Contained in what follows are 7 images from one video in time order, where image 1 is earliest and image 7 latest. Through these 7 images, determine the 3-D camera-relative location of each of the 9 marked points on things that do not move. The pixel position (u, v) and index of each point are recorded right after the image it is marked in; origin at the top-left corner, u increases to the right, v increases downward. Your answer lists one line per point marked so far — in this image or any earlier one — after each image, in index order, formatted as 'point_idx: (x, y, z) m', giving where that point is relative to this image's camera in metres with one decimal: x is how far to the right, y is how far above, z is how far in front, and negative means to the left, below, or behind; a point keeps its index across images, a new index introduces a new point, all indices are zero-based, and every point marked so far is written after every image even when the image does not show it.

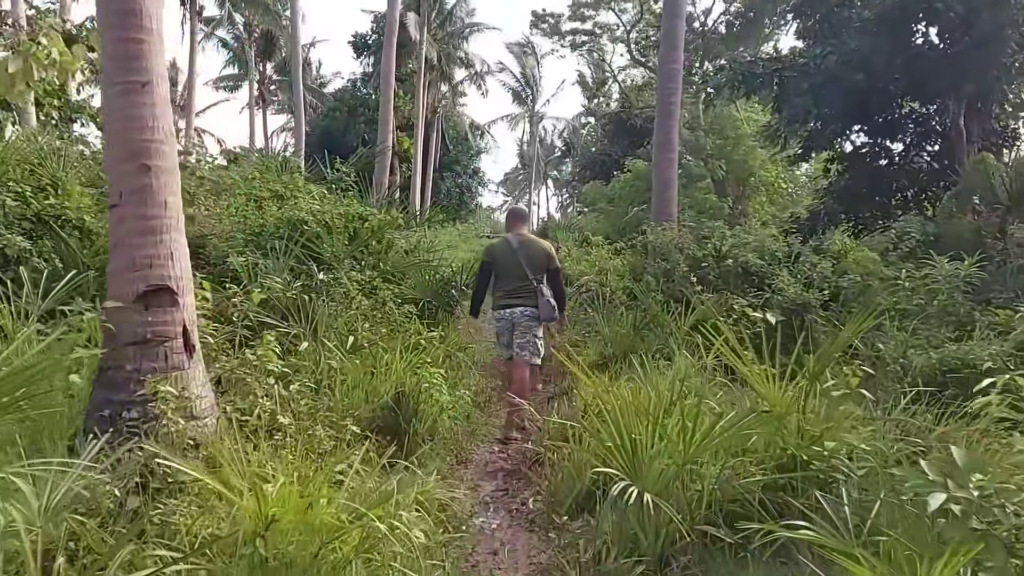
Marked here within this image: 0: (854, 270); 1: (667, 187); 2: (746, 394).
0: (+3.3, +0.2, +7.4) m
1: (+1.7, +1.1, +8.4) m
2: (+1.2, -0.5, +3.8) m
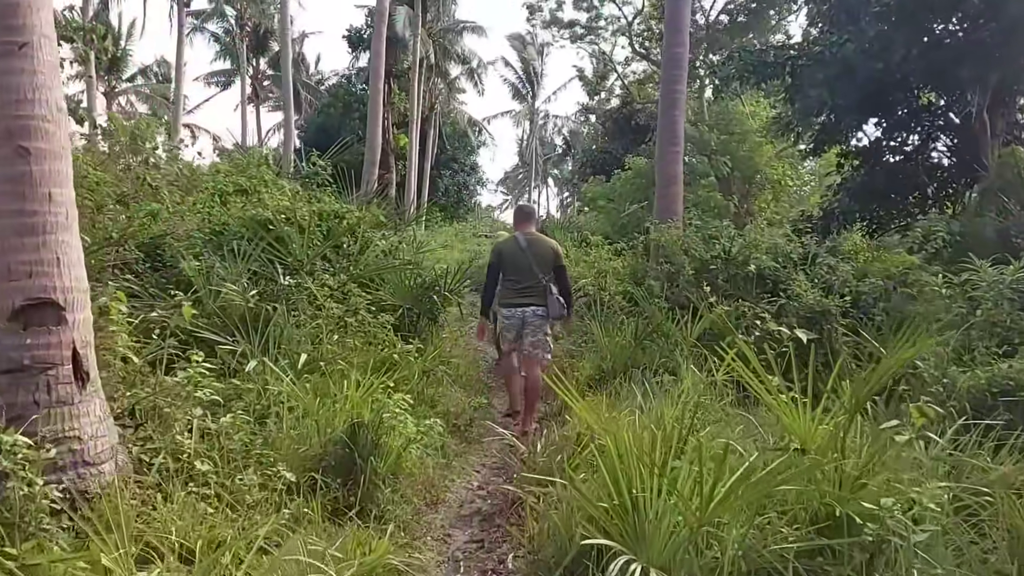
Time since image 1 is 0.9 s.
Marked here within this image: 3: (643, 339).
0: (+3.2, +0.1, +6.7) m
1: (+1.6, +1.1, +7.8) m
2: (+1.1, -0.6, +3.2) m
3: (+1.0, -0.4, +6.1) m
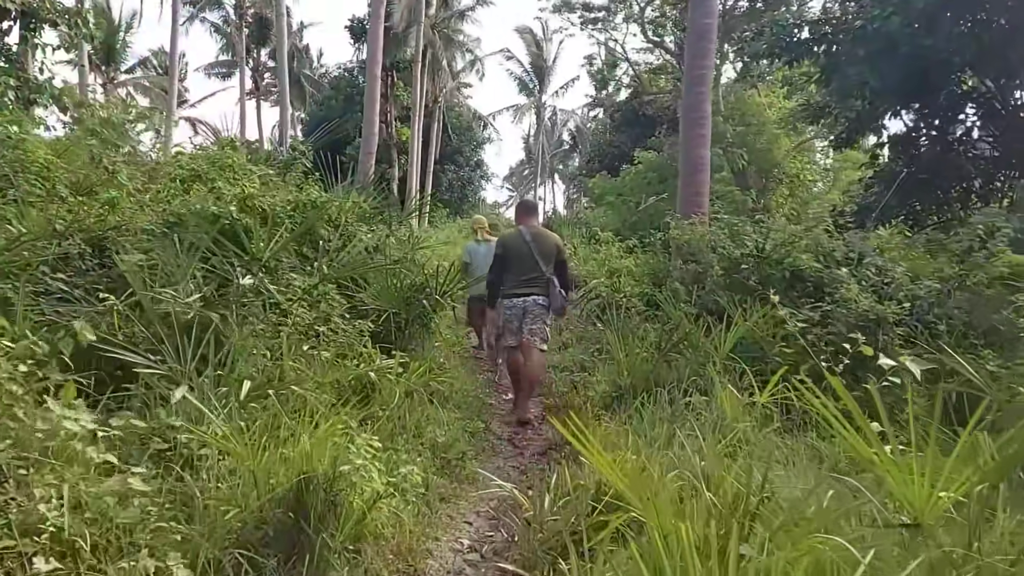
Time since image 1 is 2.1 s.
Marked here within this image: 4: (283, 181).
0: (+3.2, +0.1, +5.9) m
1: (+1.6, +1.0, +6.9) m
2: (+1.1, -0.6, +2.3) m
3: (+1.1, -0.4, +5.3) m
4: (-1.9, +0.9, +6.5) m
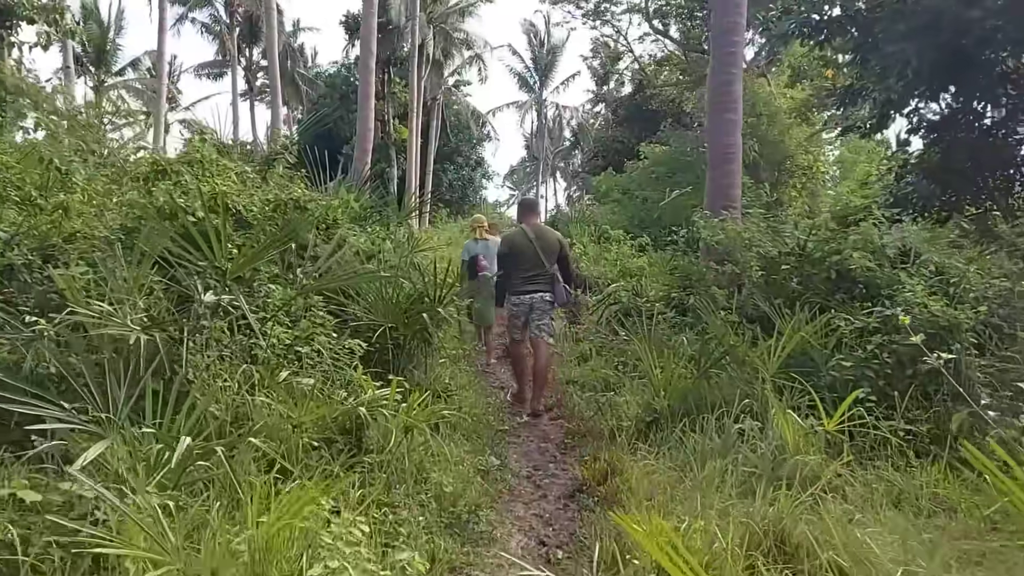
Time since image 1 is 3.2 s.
0: (+3.3, +0.1, +5.1) m
1: (+1.7, +1.0, +6.2) m
2: (+1.2, -0.7, +1.6) m
3: (+1.2, -0.5, +4.5) m
4: (-1.9, +0.8, +5.8) m
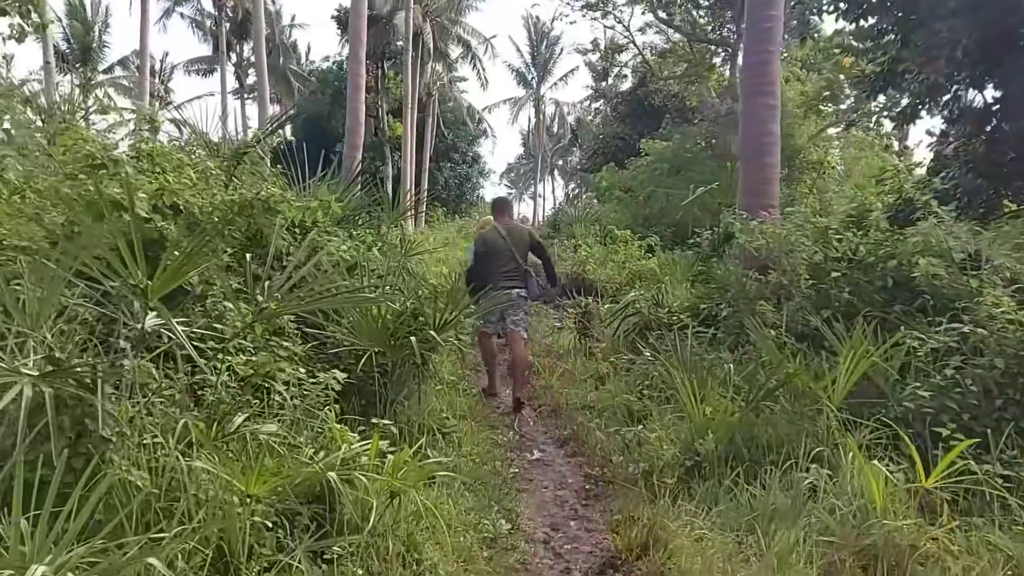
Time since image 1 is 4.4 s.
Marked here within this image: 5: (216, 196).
0: (+3.3, 0.0, +4.4) m
1: (+1.8, +0.9, +5.4) m
2: (+1.2, -0.7, +0.9) m
3: (+1.2, -0.5, +3.8) m
4: (-1.8, +0.7, +5.0) m
5: (-1.7, +0.5, +4.3) m
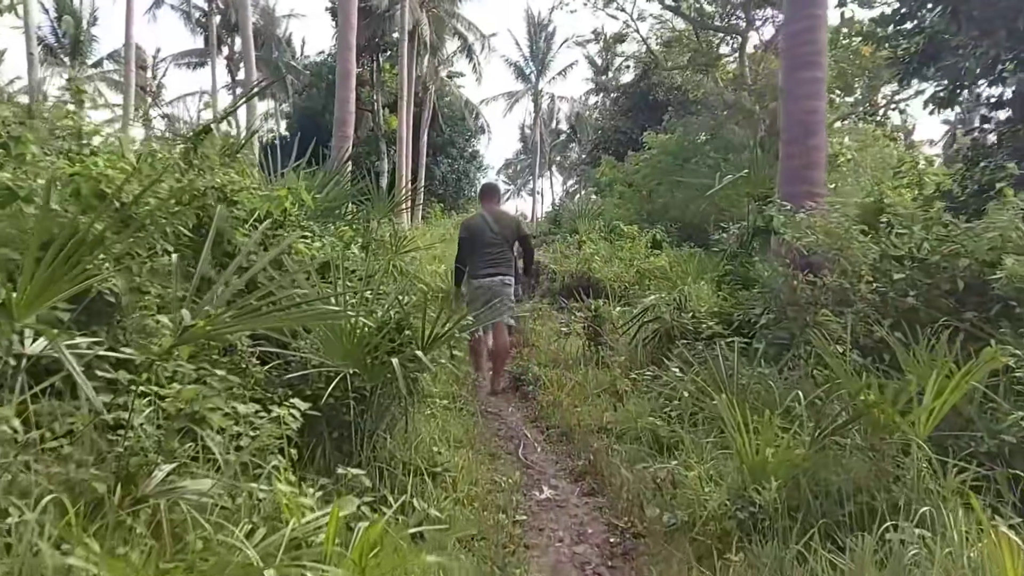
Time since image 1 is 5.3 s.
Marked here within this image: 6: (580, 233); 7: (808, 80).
0: (+3.4, 0.0, +3.6) m
1: (+1.8, +0.9, +4.7) m
2: (+1.3, -0.8, +0.1) m
3: (+1.2, -0.6, +3.0) m
4: (-1.8, +0.7, +4.3) m
5: (-1.6, +0.5, +3.6) m
6: (+1.1, +0.9, +13.0) m
7: (+1.8, +1.2, +4.6) m
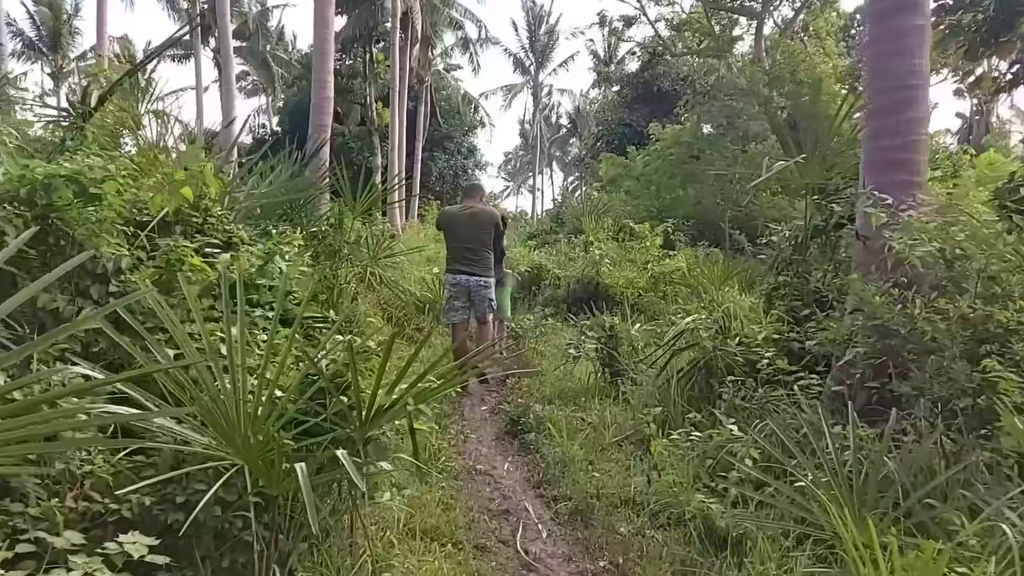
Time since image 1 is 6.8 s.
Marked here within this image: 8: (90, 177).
0: (+3.3, -0.1, +2.5) m
1: (+1.7, +0.8, +3.5) m
2: (+1.2, -0.9, -1.0) m
3: (+1.2, -0.7, +1.9) m
4: (-1.8, +0.6, +3.1) m
5: (-1.7, +0.4, +2.4) m
6: (+1.1, +0.9, +11.8) m
7: (+1.7, +1.1, +3.4) m
8: (-1.4, +0.4, +2.7) m
